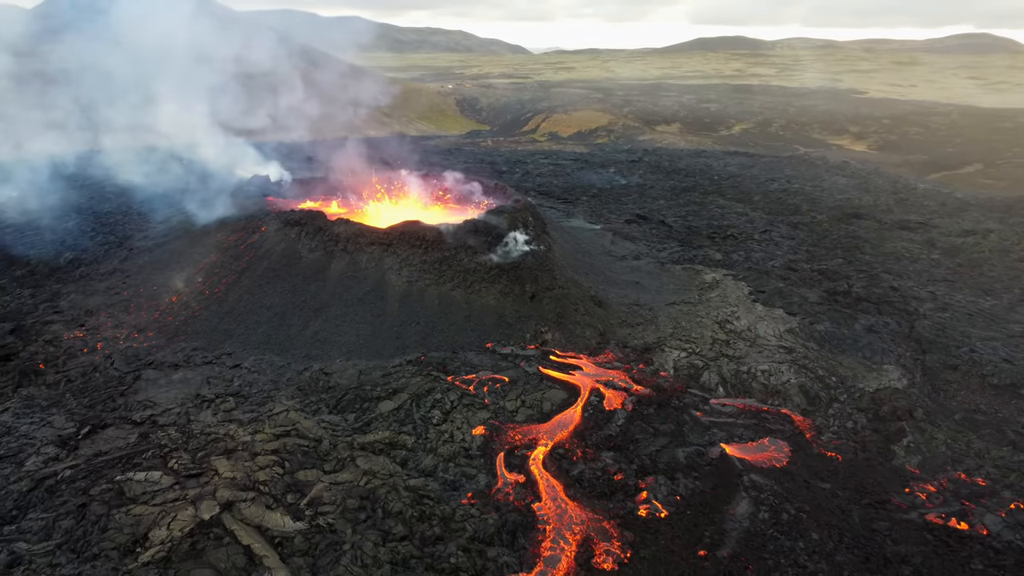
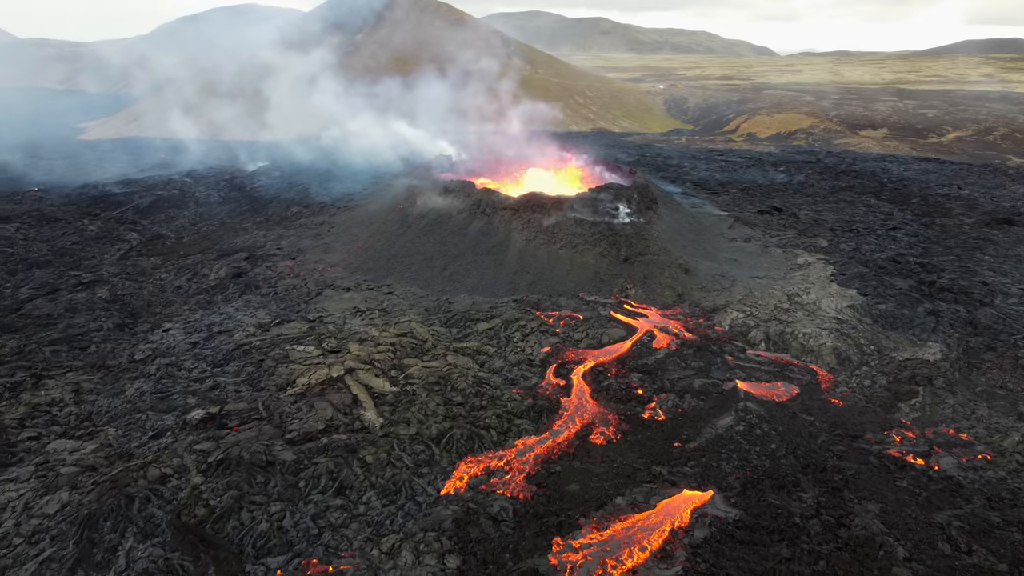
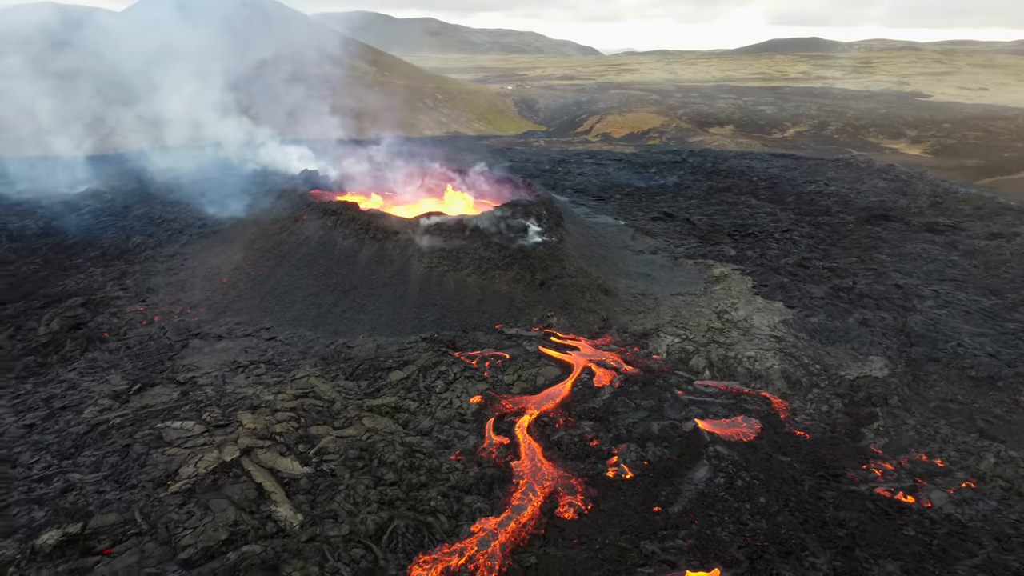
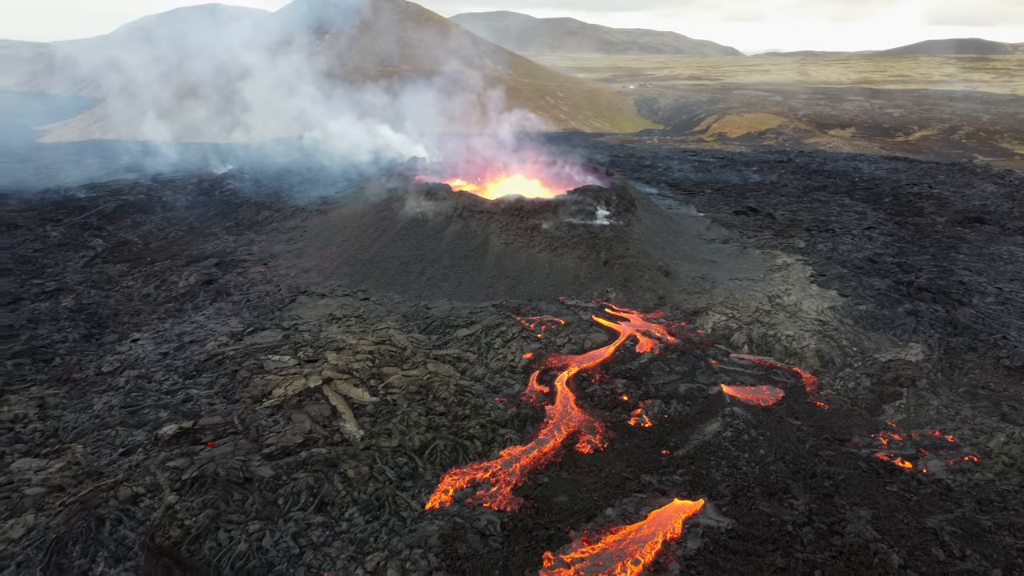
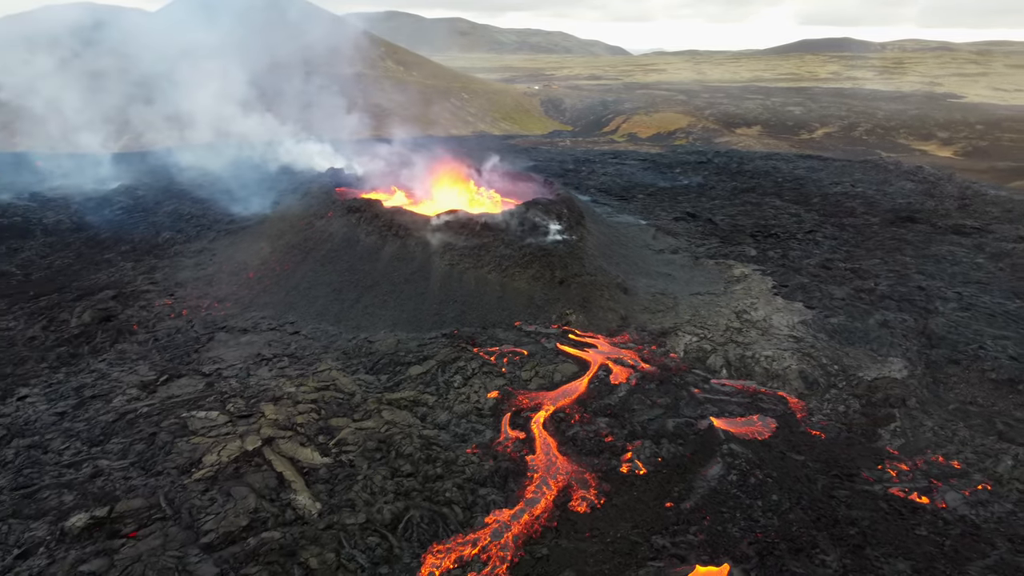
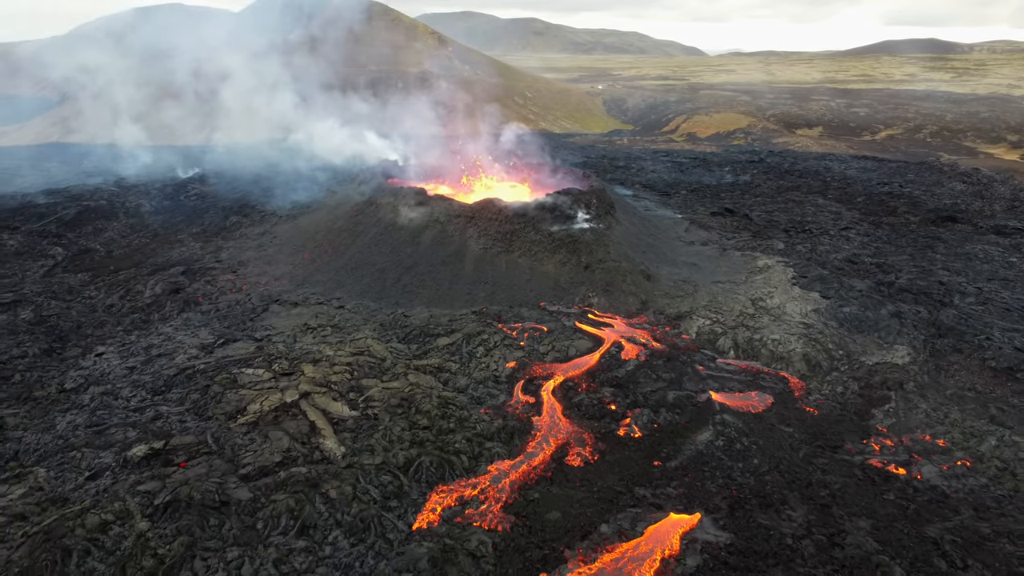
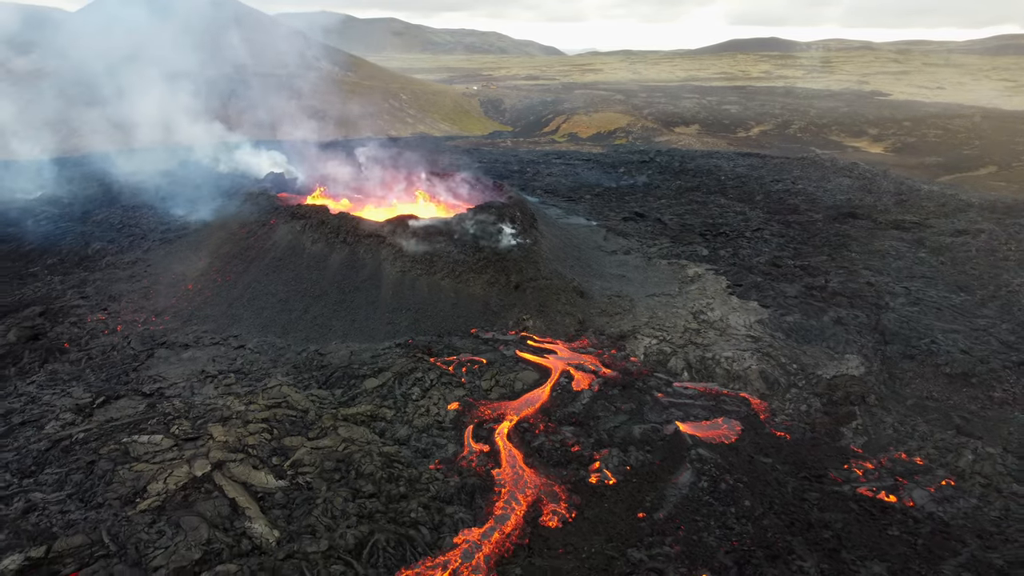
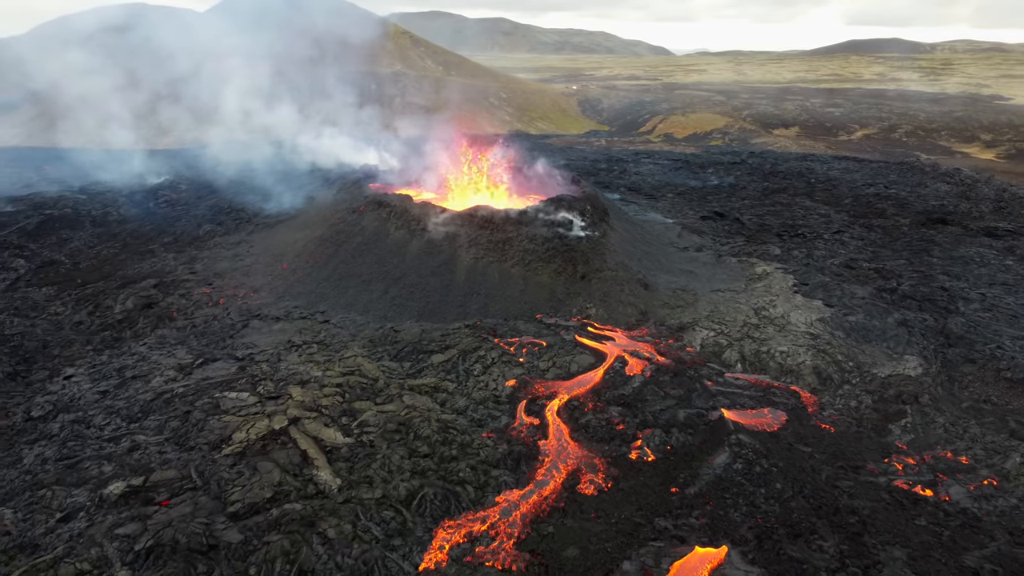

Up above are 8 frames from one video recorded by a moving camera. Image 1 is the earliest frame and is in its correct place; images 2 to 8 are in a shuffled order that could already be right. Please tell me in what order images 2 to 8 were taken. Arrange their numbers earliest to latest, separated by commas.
7, 3, 5, 8, 6, 4, 2
